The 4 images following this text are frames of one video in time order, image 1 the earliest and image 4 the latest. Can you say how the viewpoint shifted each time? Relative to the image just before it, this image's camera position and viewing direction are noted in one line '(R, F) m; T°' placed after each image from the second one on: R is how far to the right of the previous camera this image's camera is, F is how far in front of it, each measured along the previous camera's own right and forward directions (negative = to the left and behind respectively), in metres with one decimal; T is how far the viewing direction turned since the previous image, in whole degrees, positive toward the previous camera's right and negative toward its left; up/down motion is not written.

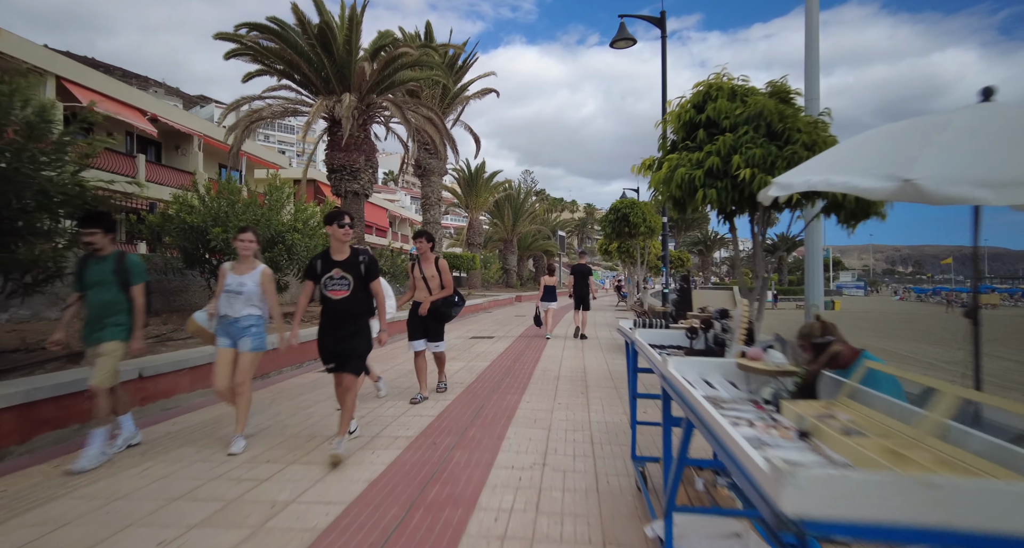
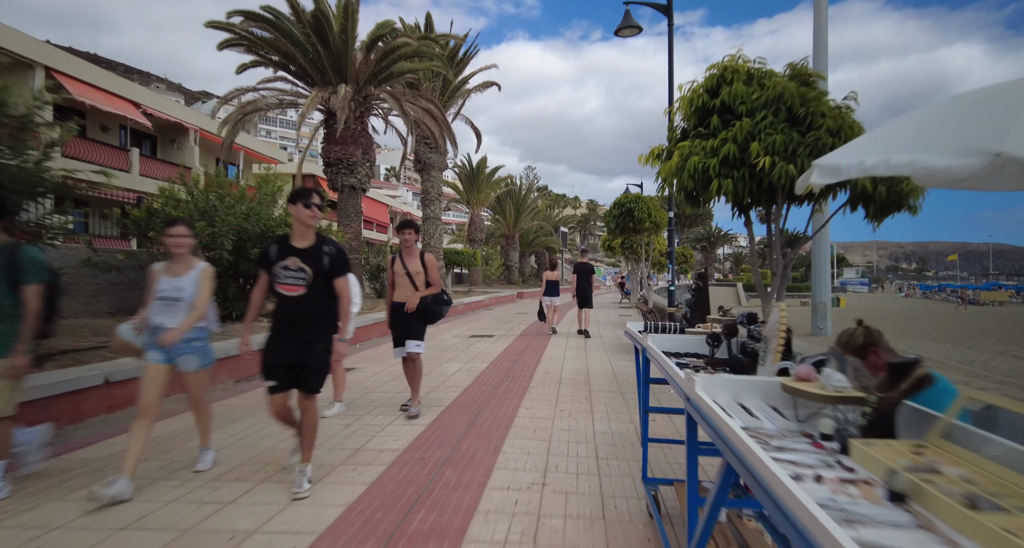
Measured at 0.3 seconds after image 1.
(0.0, +0.4) m; 0°
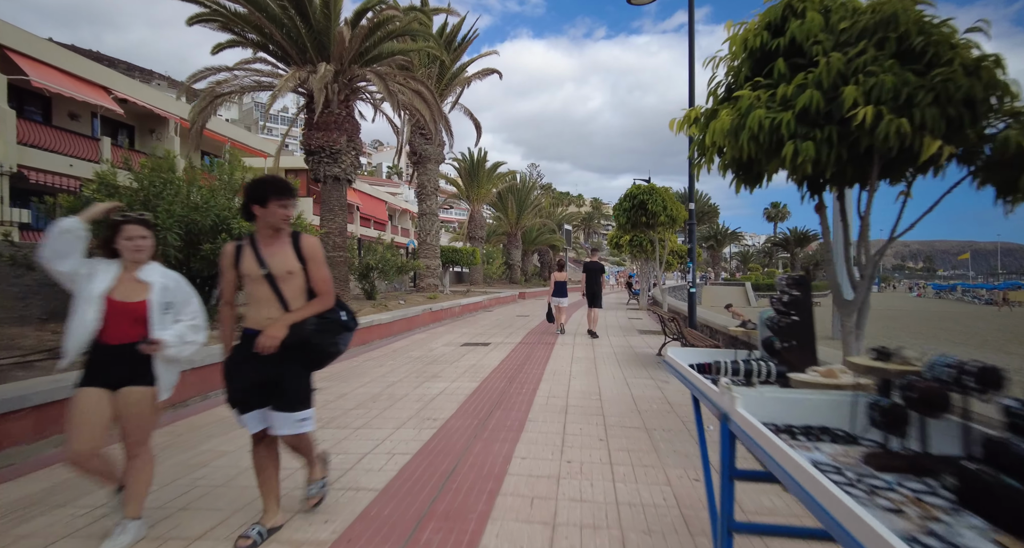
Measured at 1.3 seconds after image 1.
(+0.1, +1.3) m; 0°
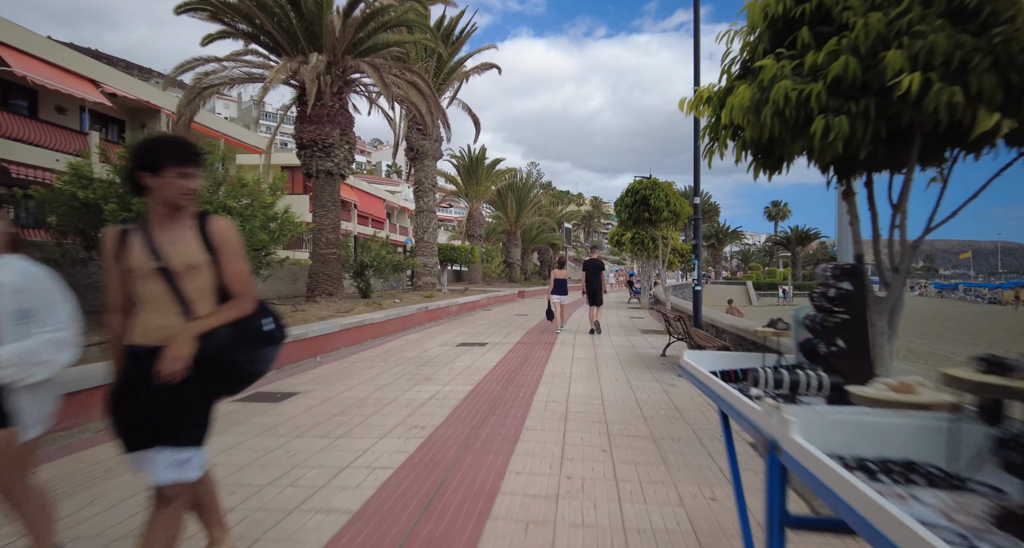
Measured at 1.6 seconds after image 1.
(0.0, +0.4) m; 0°
